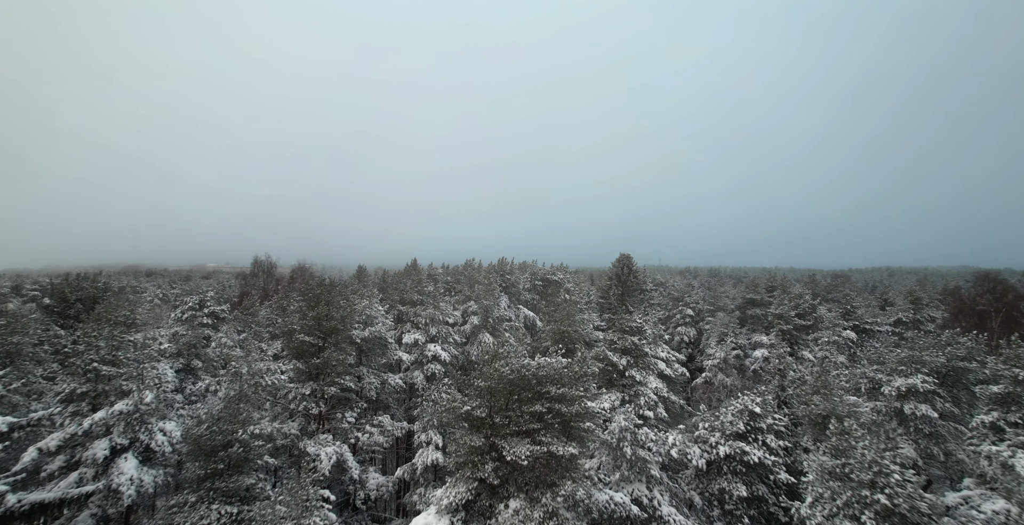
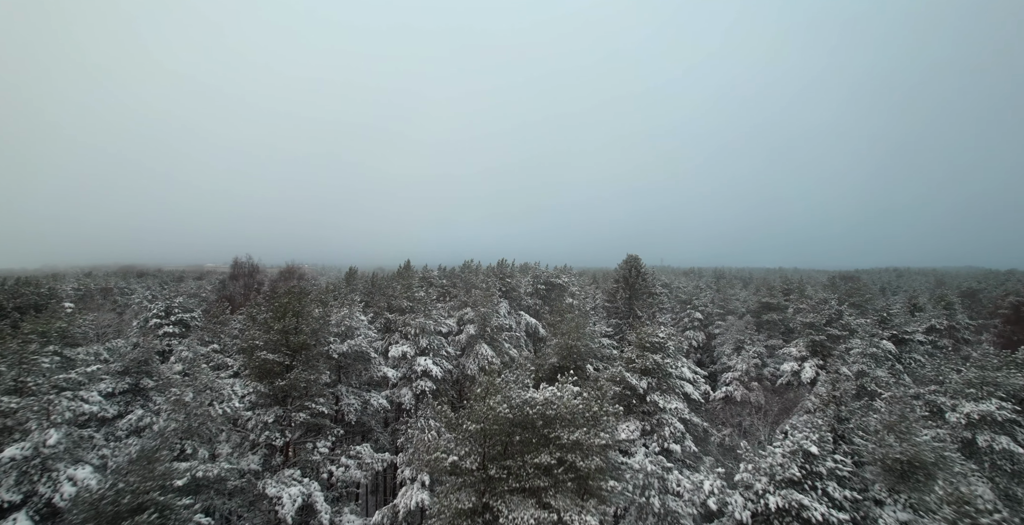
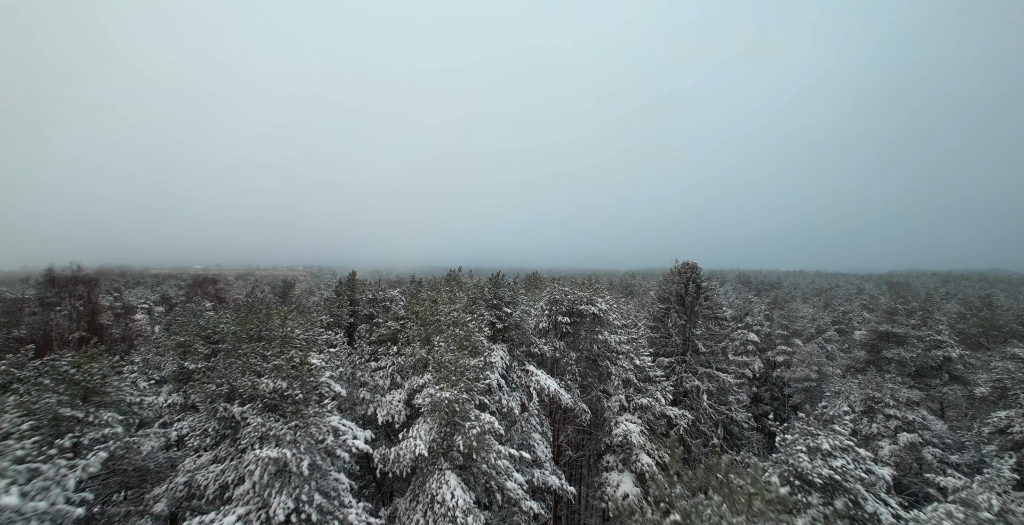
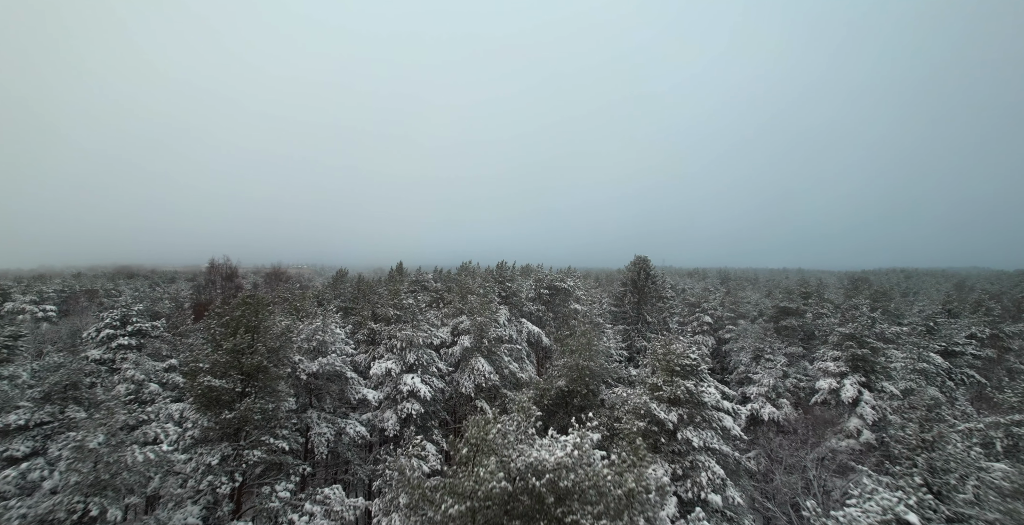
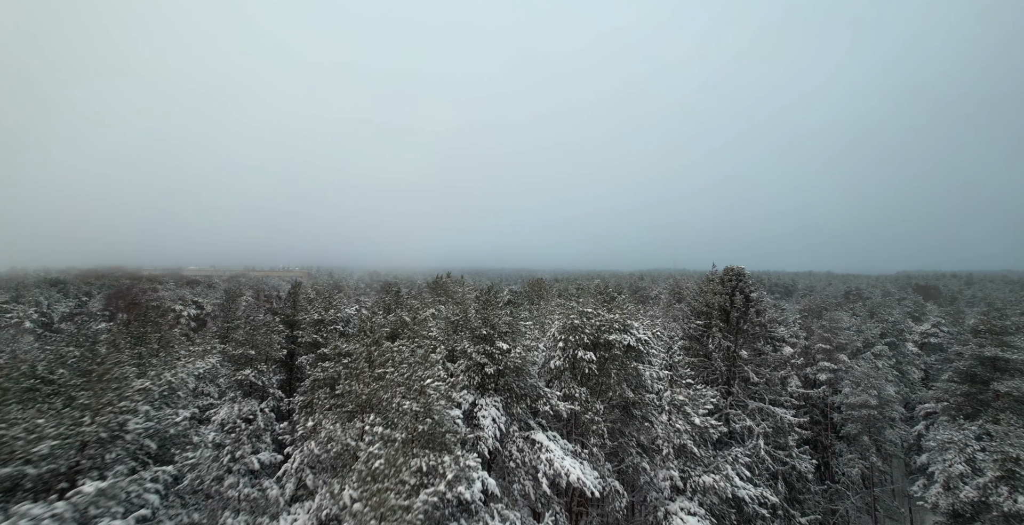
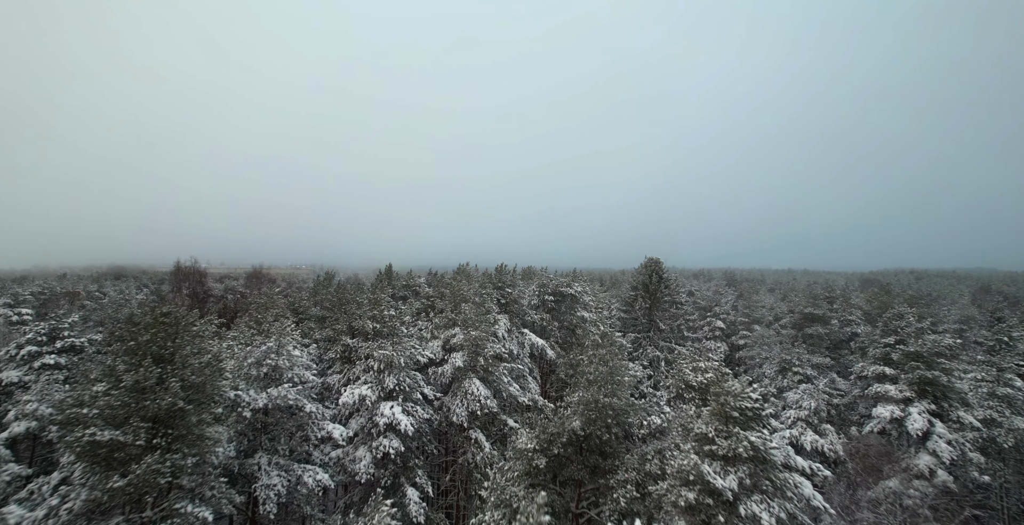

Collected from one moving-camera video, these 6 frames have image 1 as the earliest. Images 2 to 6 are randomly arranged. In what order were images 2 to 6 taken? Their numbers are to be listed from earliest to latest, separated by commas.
2, 4, 6, 3, 5
